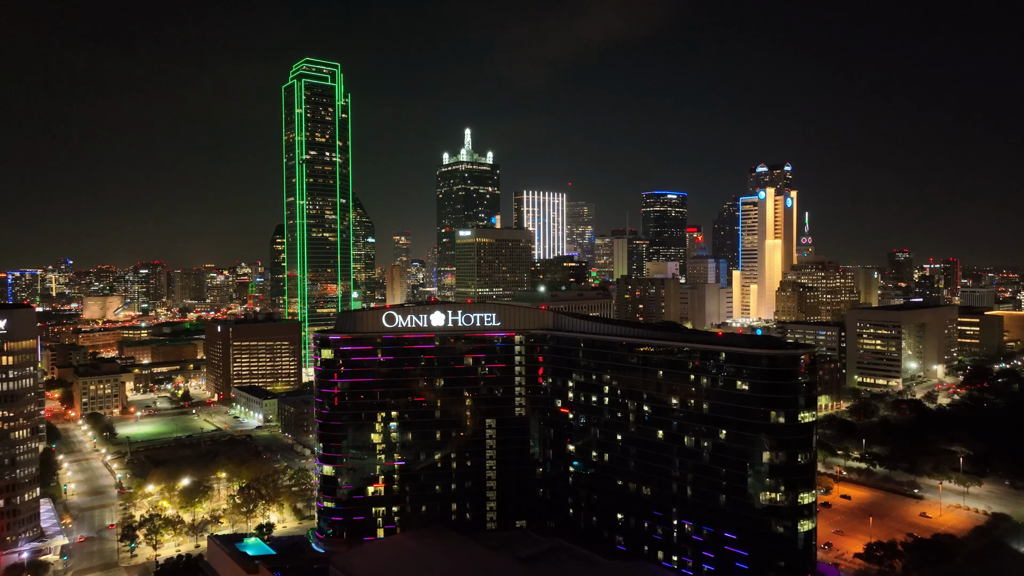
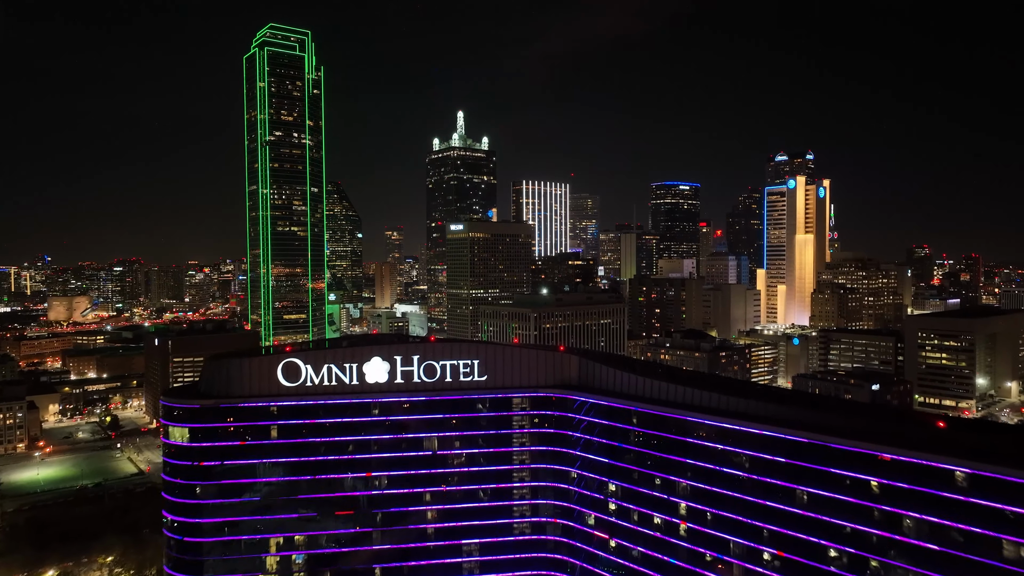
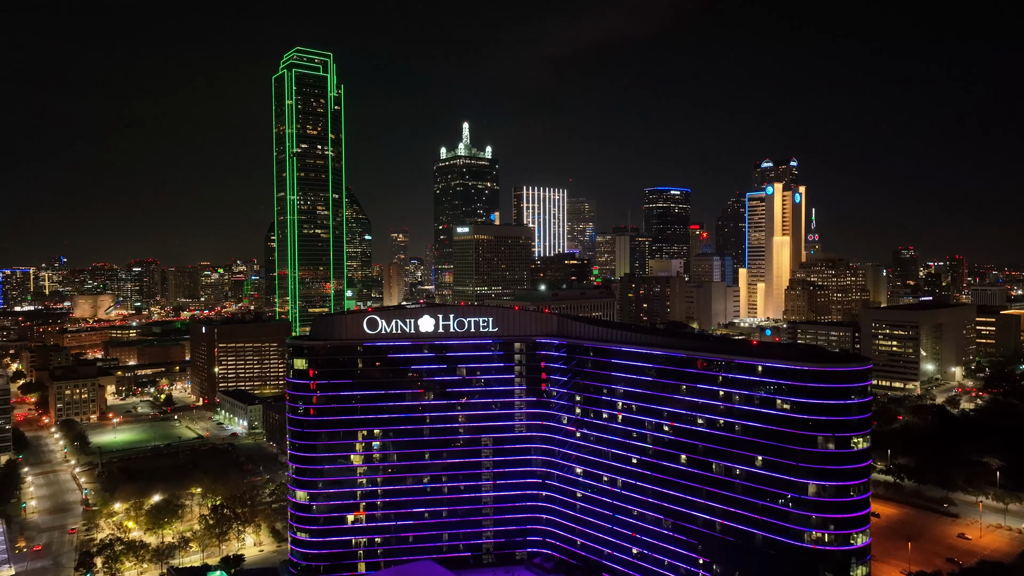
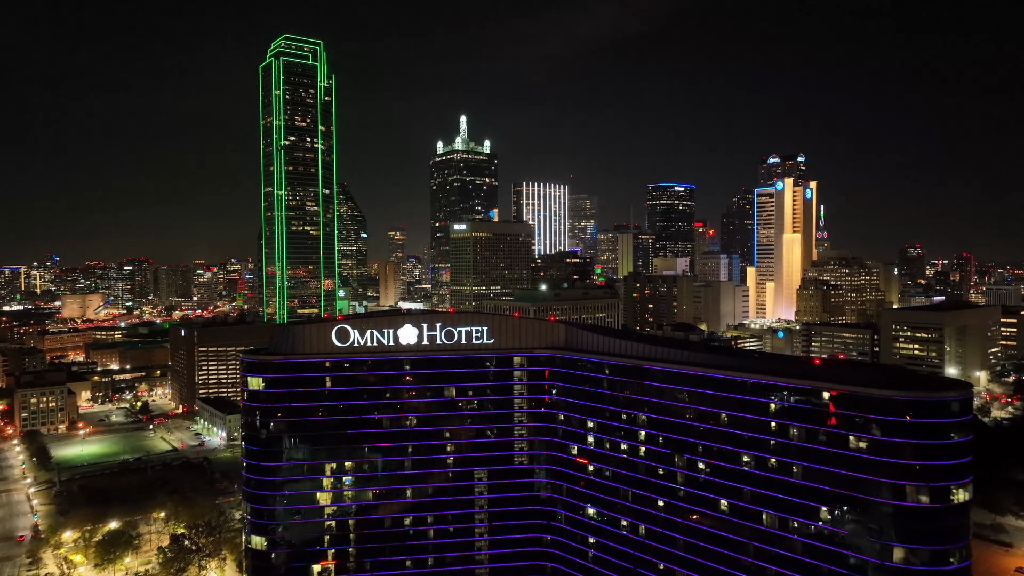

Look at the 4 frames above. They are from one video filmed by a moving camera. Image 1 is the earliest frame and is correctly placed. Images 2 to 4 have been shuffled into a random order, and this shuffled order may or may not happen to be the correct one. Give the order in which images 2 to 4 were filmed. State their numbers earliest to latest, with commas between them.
3, 4, 2
